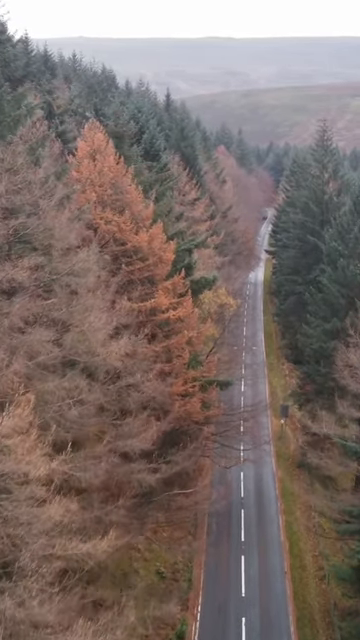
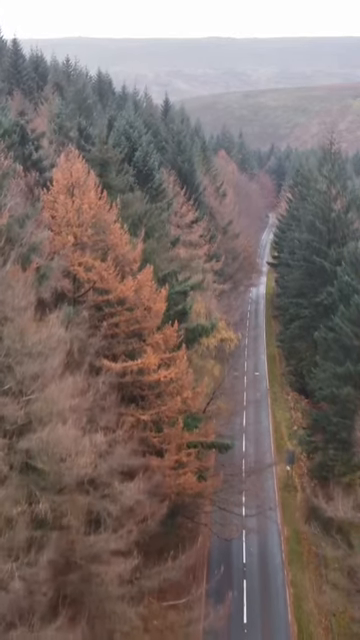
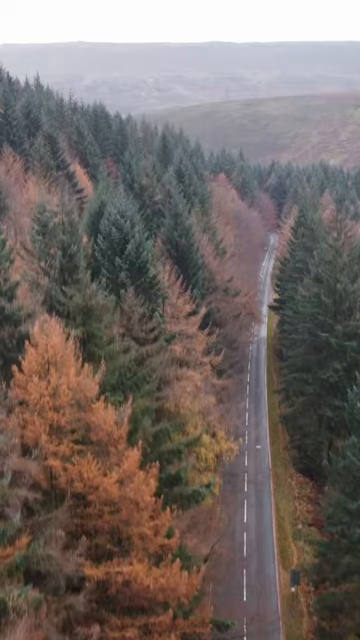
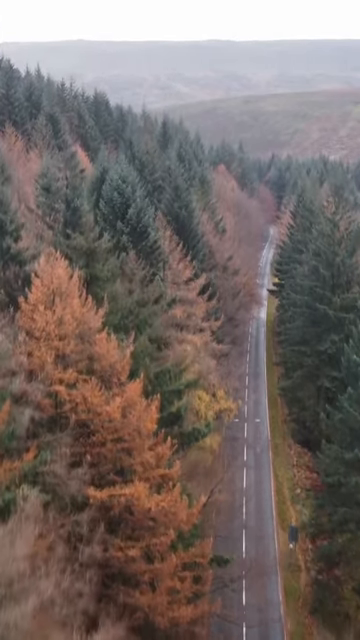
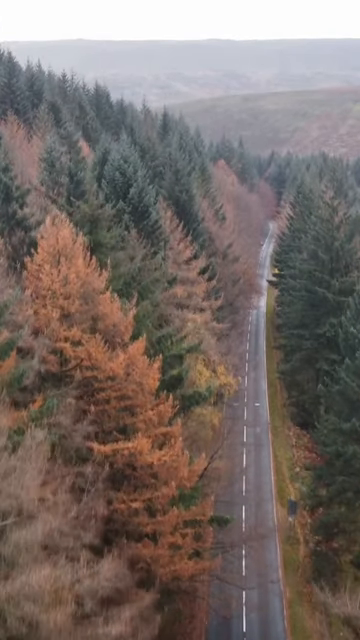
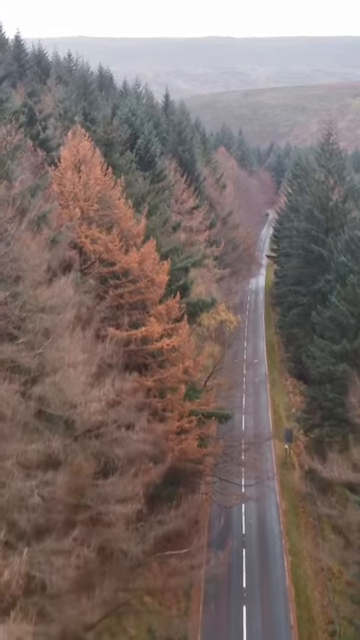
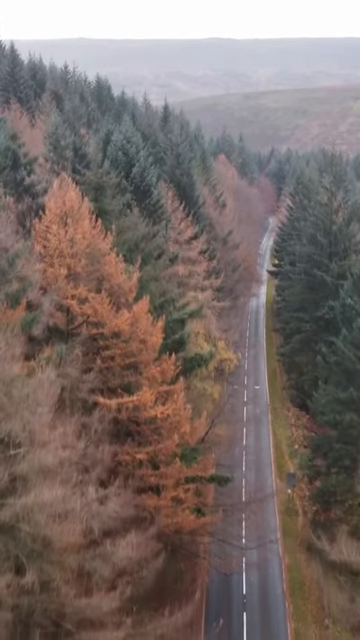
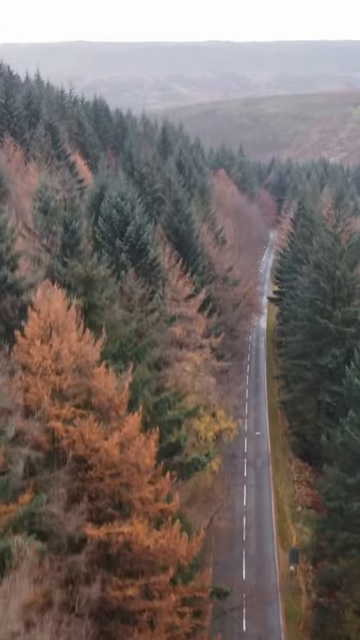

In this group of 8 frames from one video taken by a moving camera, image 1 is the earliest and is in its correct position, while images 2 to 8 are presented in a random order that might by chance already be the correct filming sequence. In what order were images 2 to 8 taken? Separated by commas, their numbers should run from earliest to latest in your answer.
6, 2, 7, 5, 4, 8, 3
